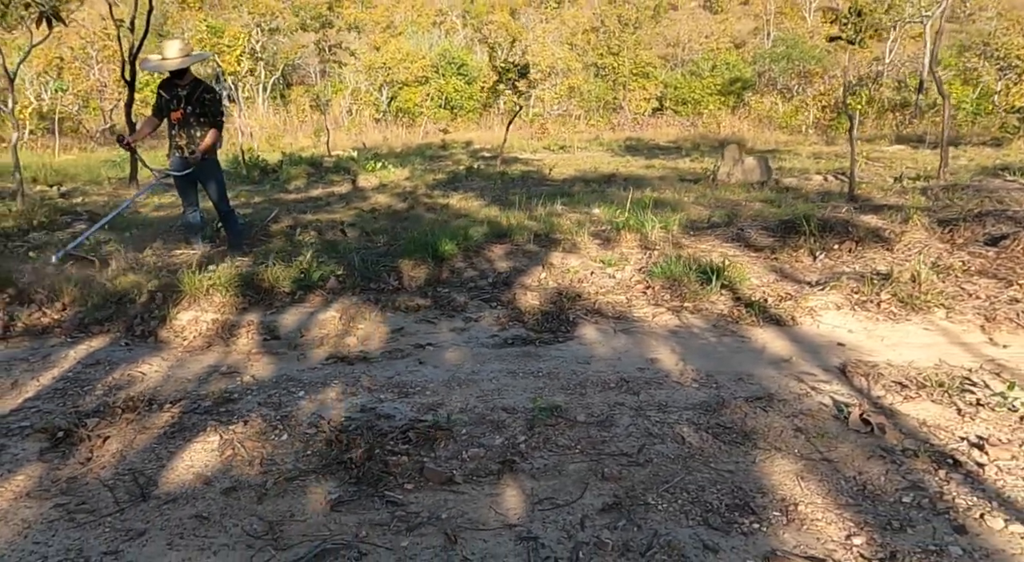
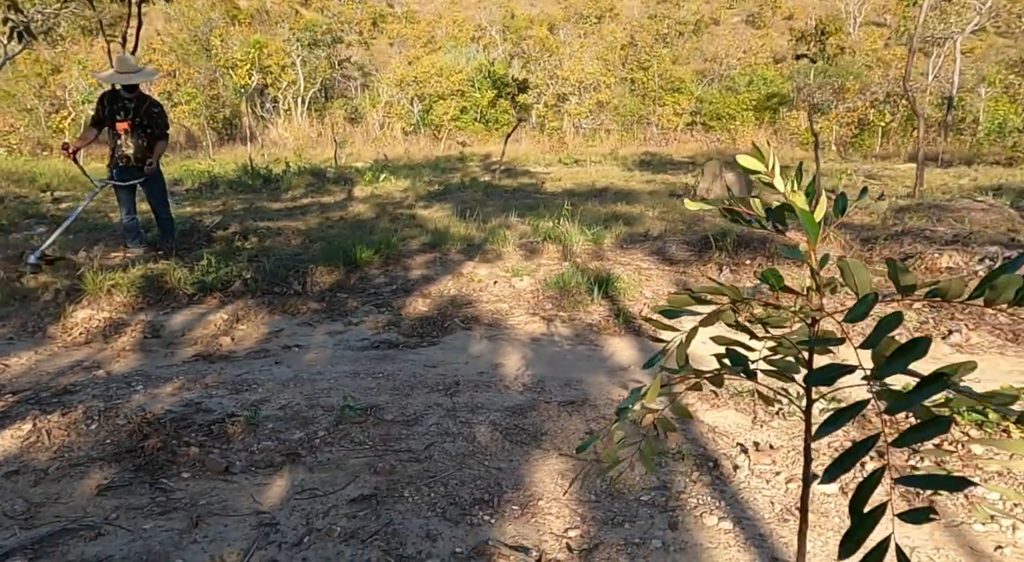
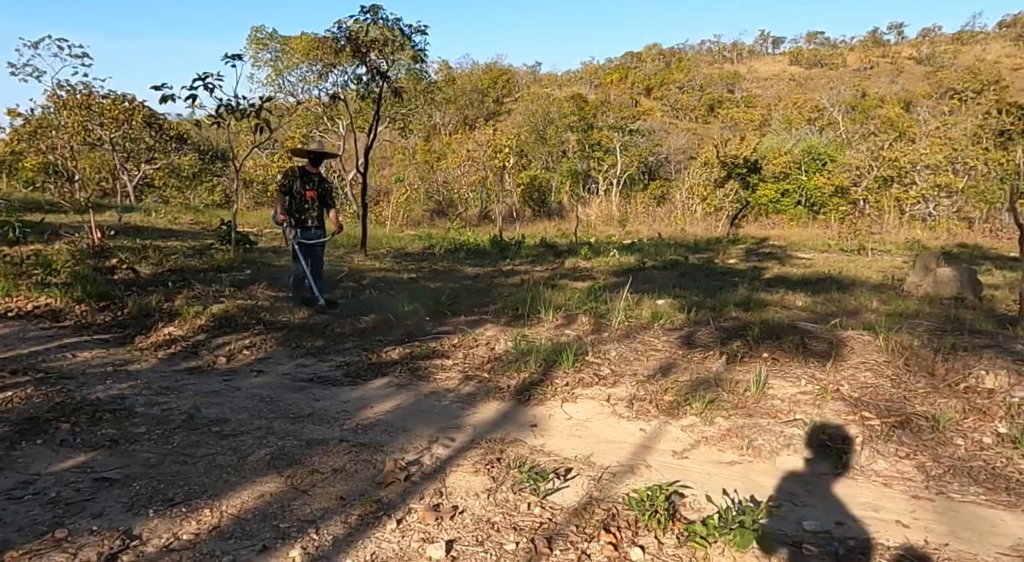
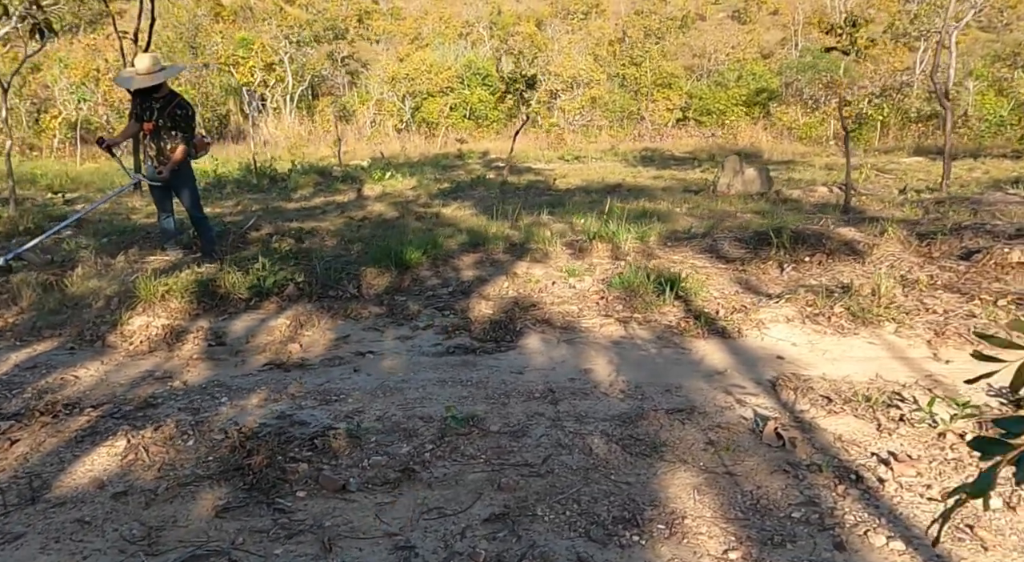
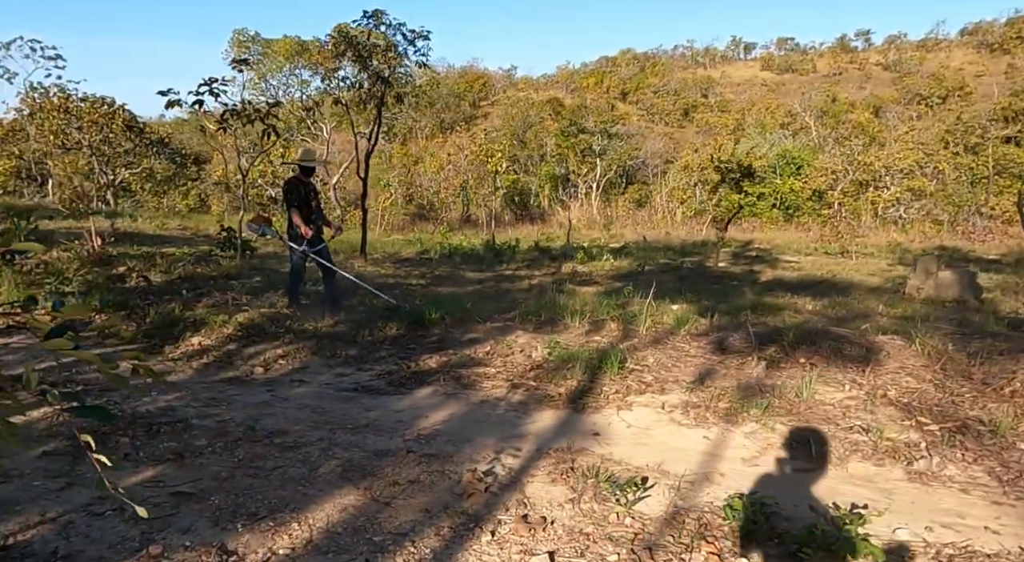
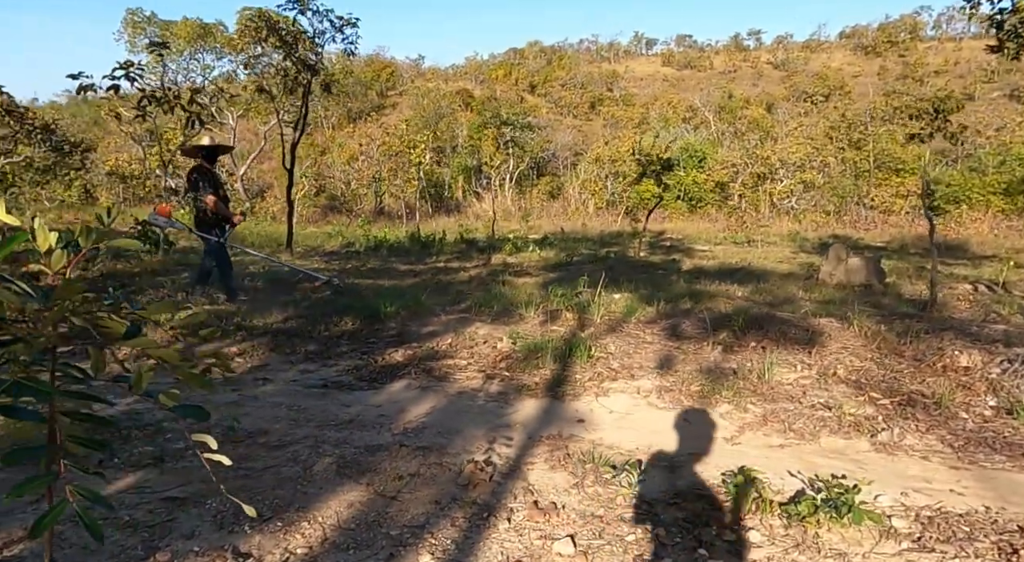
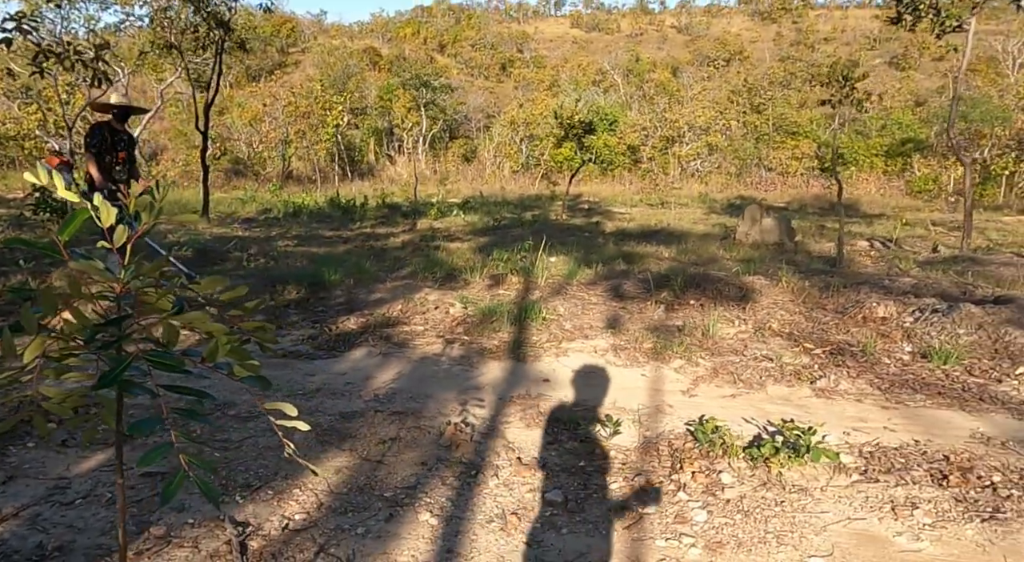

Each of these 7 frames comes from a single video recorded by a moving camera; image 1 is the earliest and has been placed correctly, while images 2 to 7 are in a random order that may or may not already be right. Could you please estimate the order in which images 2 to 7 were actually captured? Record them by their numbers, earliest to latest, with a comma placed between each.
4, 2, 7, 6, 5, 3
